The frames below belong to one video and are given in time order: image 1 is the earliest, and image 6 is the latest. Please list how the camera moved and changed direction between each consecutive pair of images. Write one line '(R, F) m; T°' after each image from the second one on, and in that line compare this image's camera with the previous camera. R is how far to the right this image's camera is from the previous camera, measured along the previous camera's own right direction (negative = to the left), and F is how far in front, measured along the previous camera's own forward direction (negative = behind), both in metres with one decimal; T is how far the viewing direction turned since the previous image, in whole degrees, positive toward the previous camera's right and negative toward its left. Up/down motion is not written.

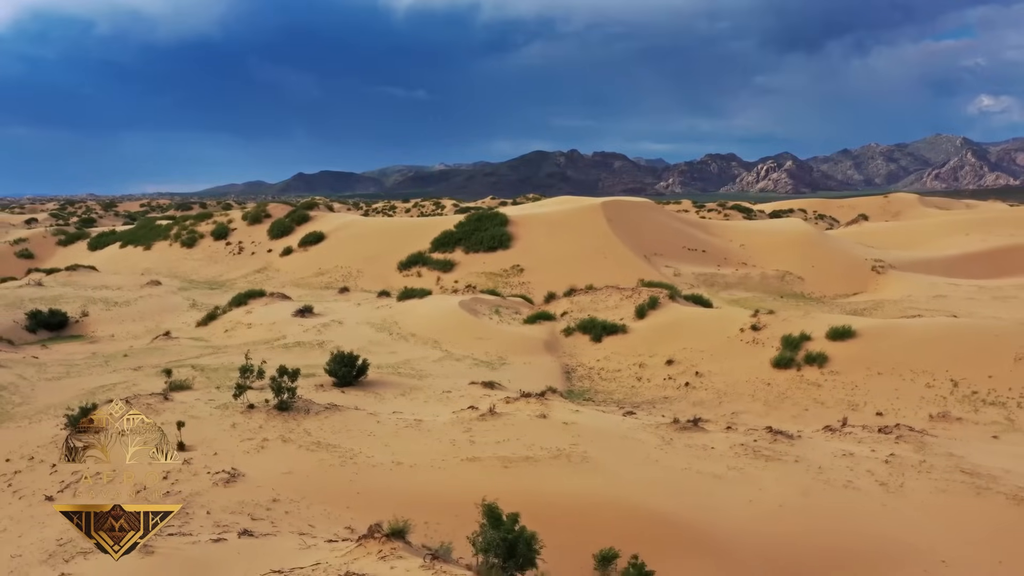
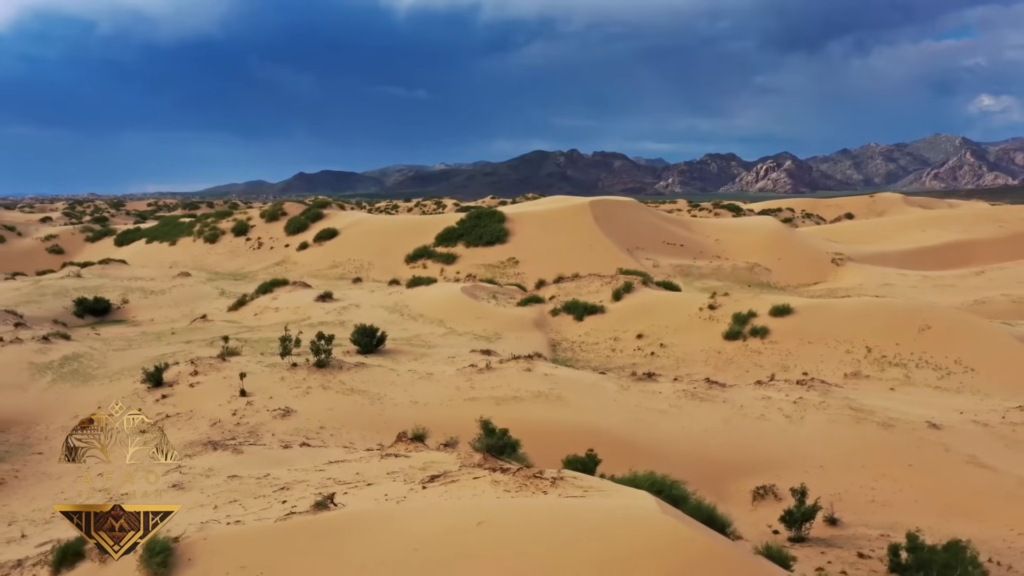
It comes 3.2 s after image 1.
(+0.1, -1.9) m; 0°
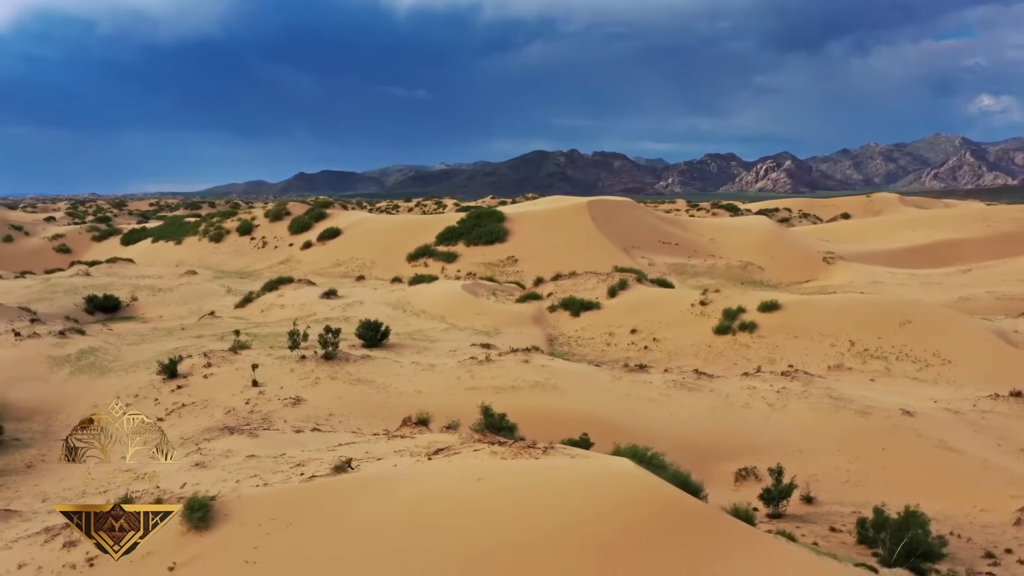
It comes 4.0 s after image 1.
(0.0, -0.5) m; 0°
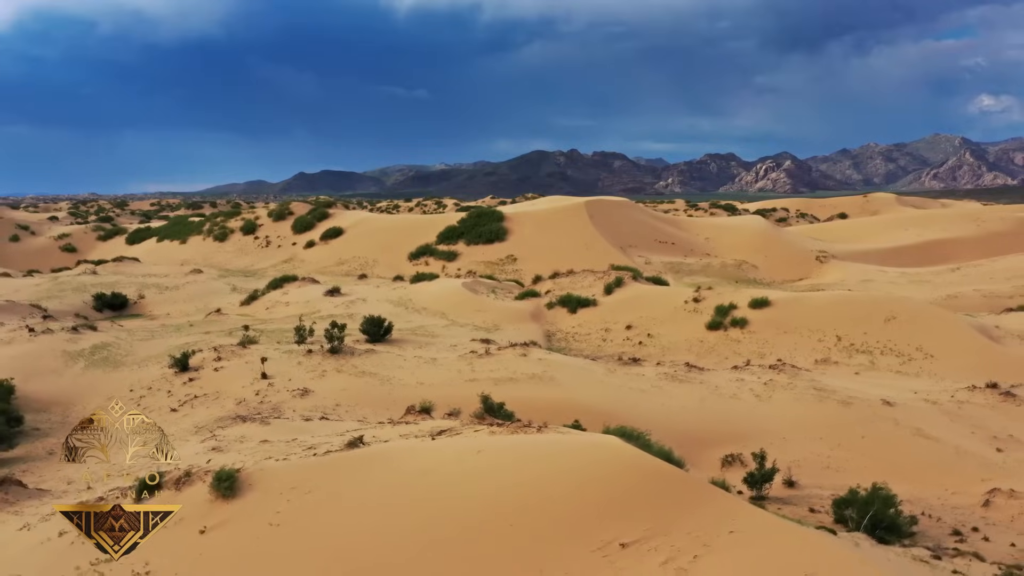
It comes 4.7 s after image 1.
(0.0, -0.4) m; 0°
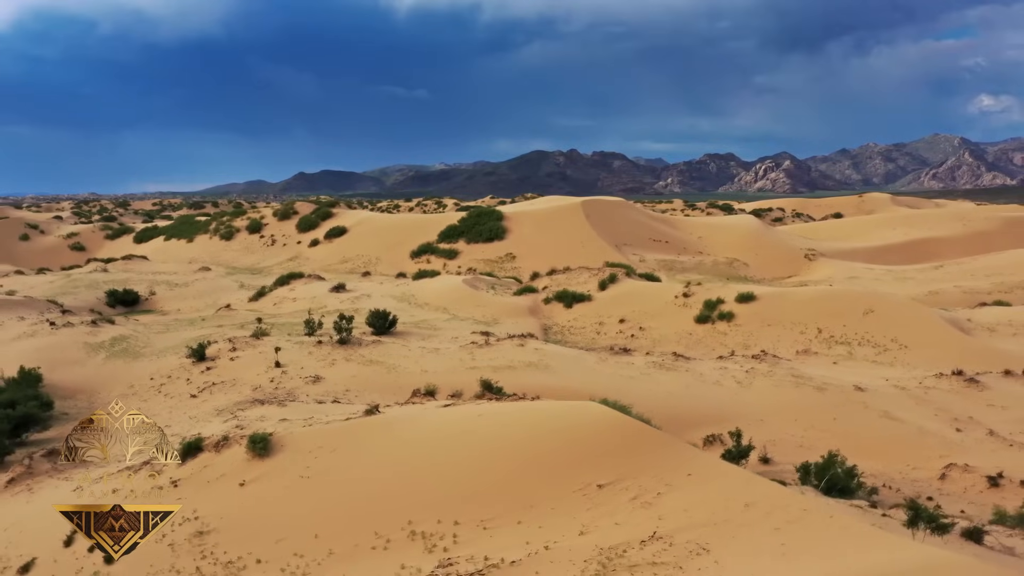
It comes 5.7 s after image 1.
(0.0, -0.7) m; 0°
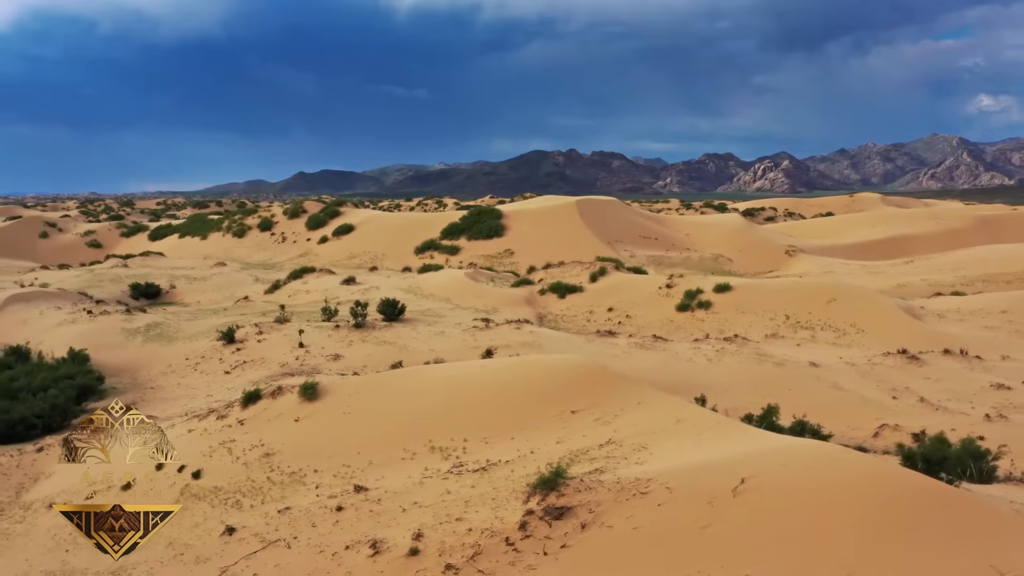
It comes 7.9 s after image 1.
(0.0, -1.3) m; 0°
